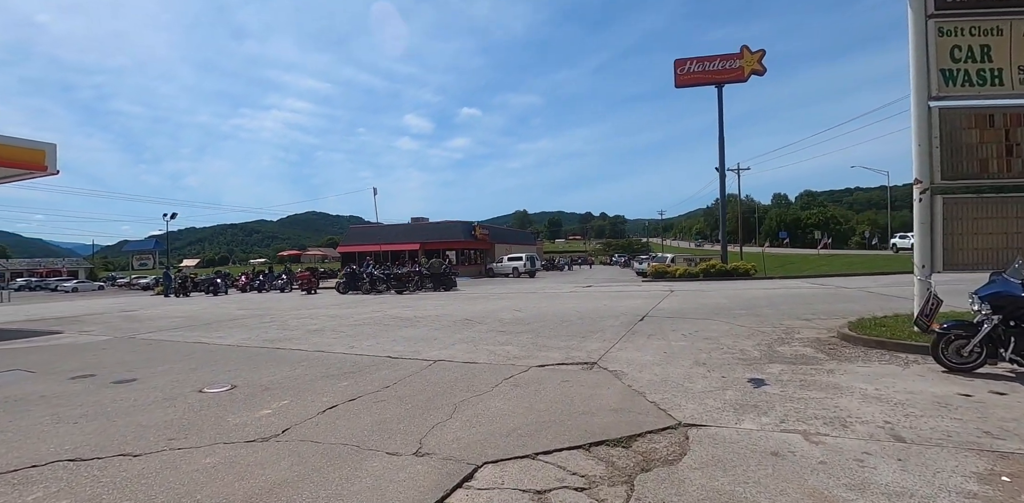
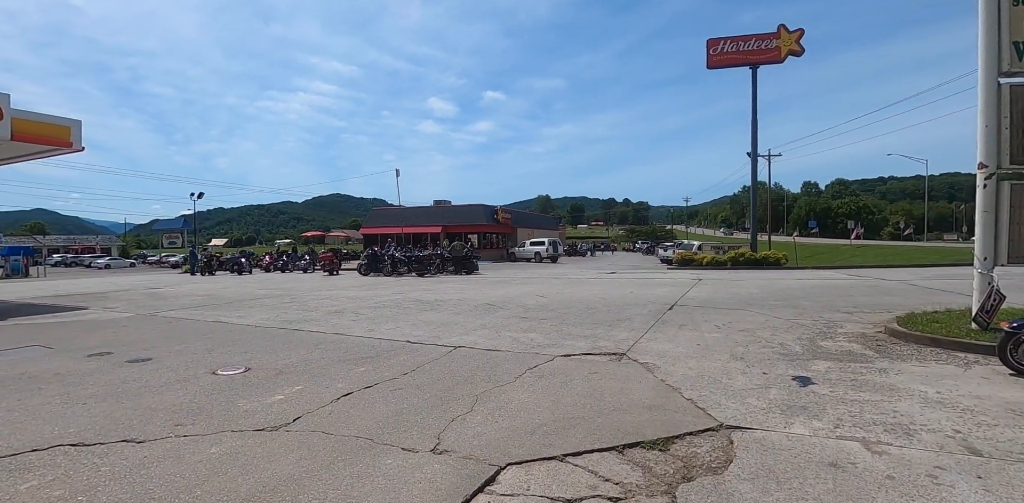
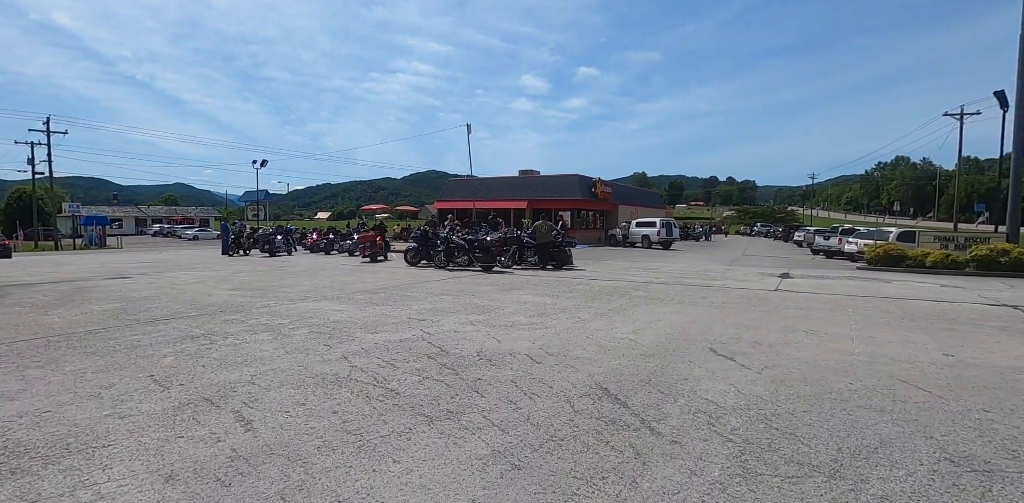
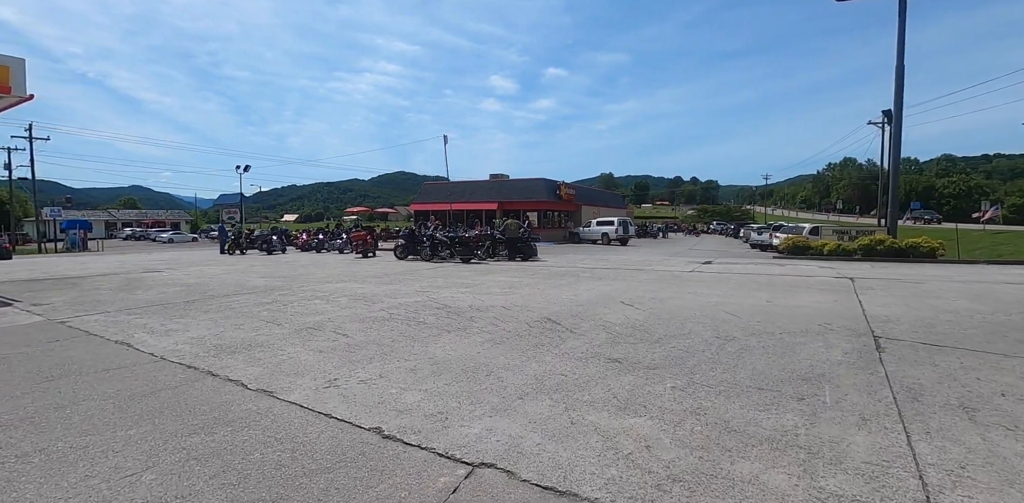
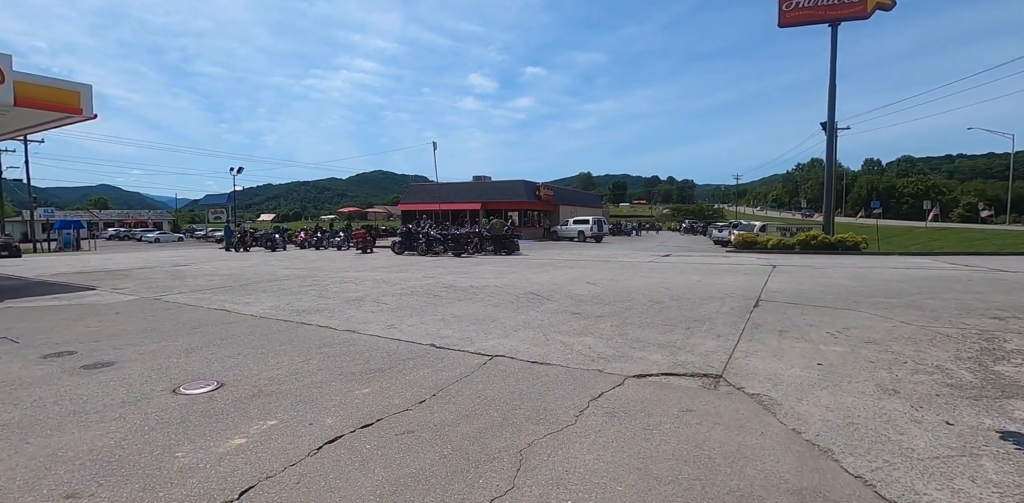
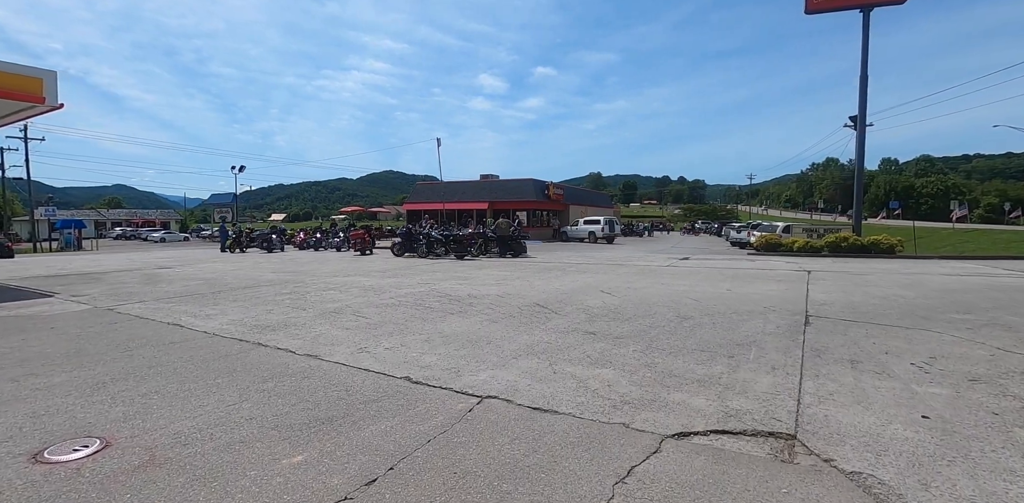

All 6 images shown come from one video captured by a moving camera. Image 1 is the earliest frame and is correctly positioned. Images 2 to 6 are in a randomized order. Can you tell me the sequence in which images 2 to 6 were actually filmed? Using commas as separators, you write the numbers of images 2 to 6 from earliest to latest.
2, 5, 6, 4, 3
